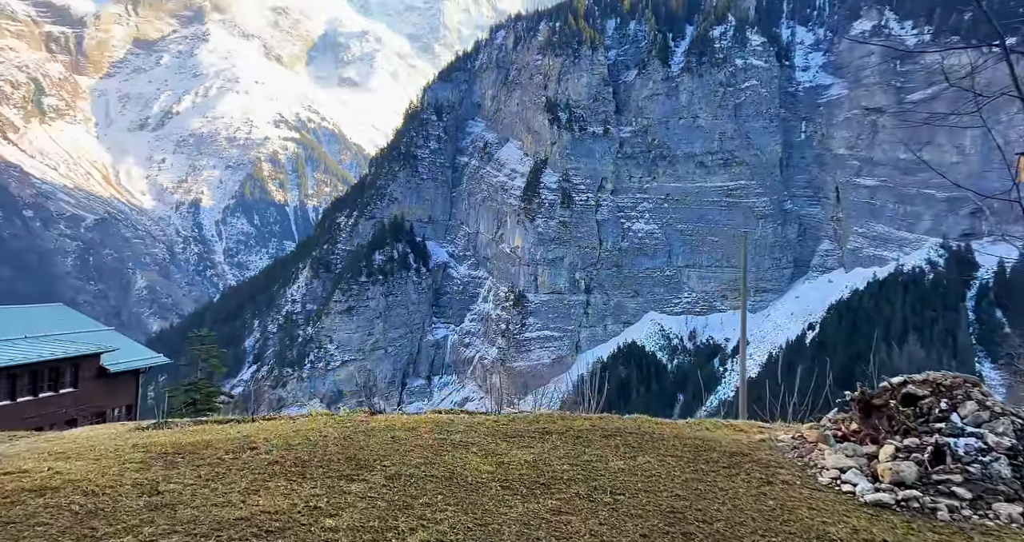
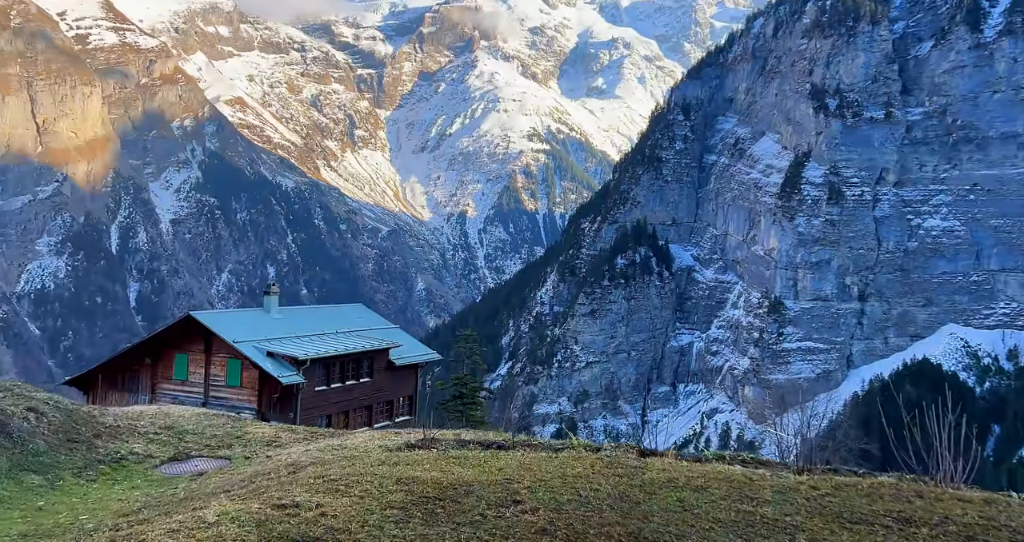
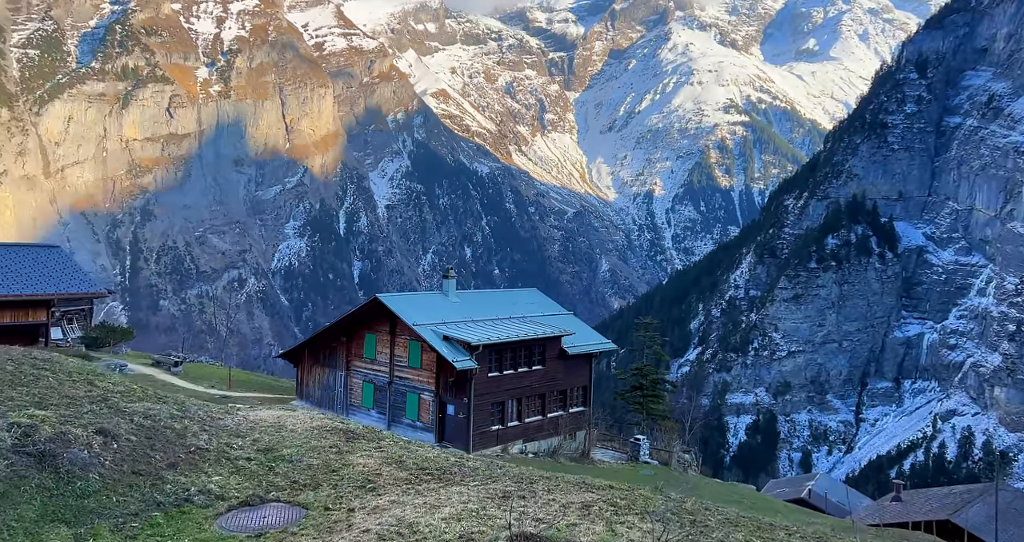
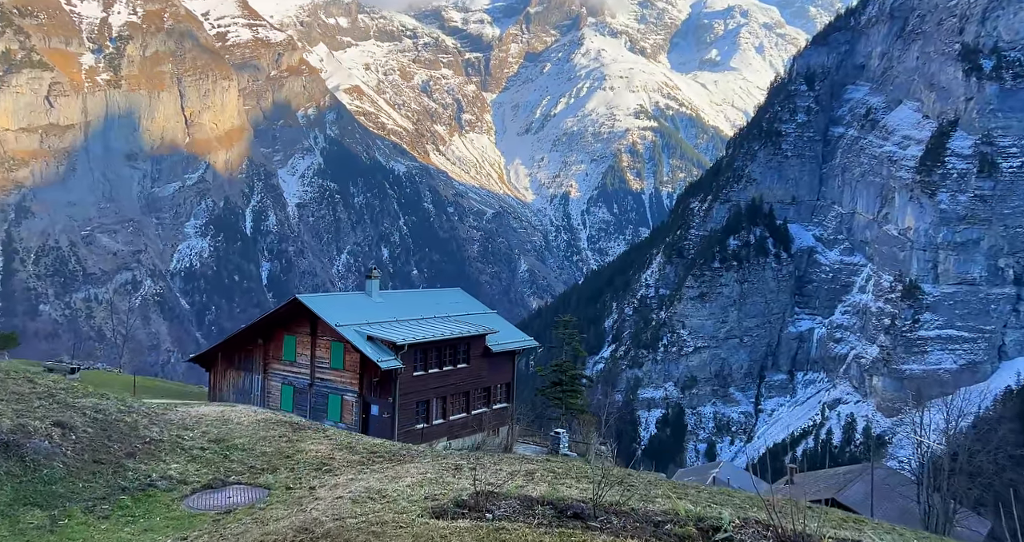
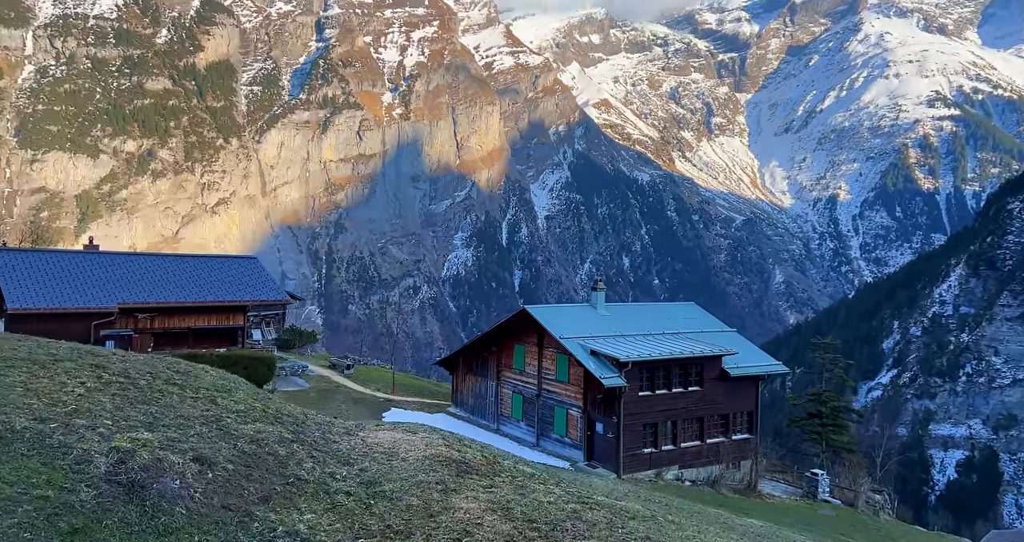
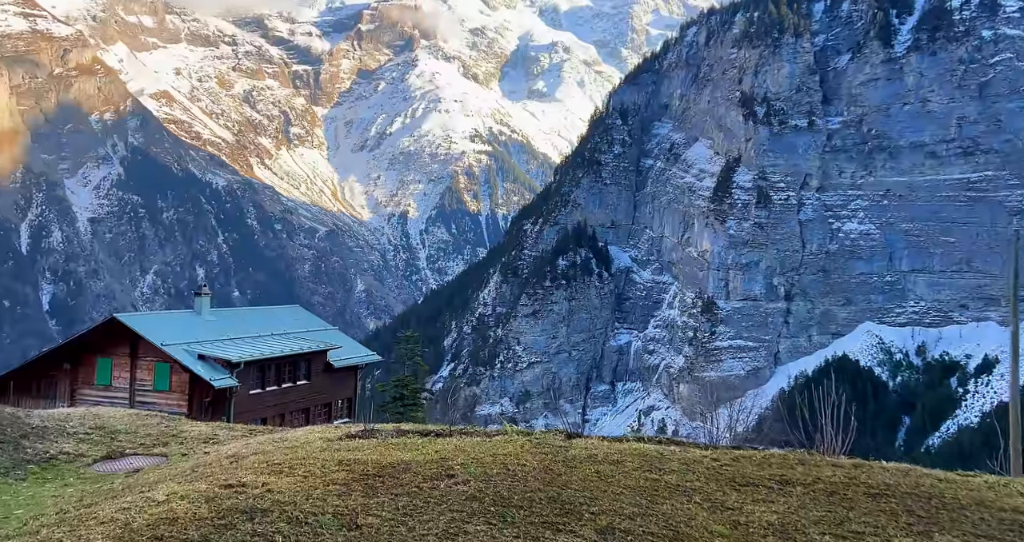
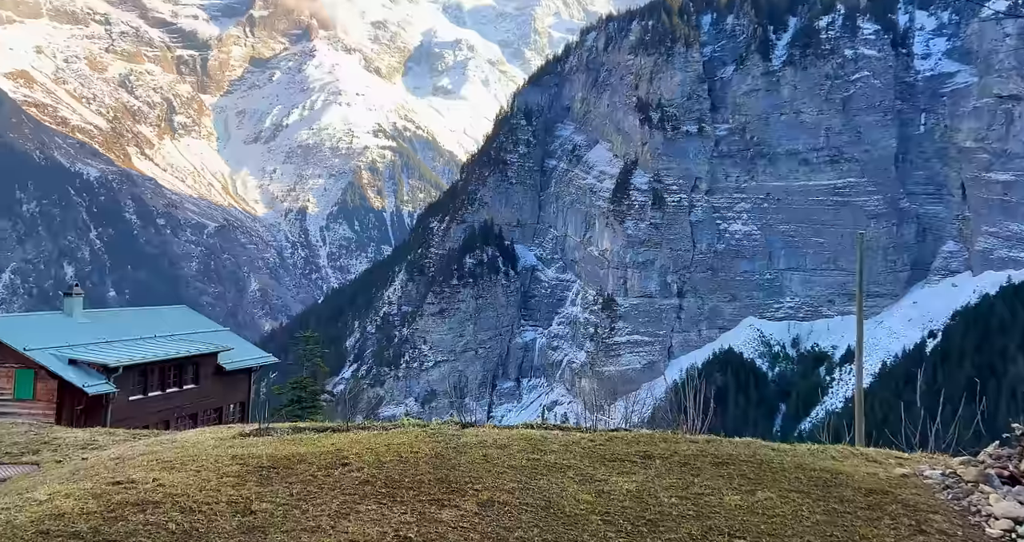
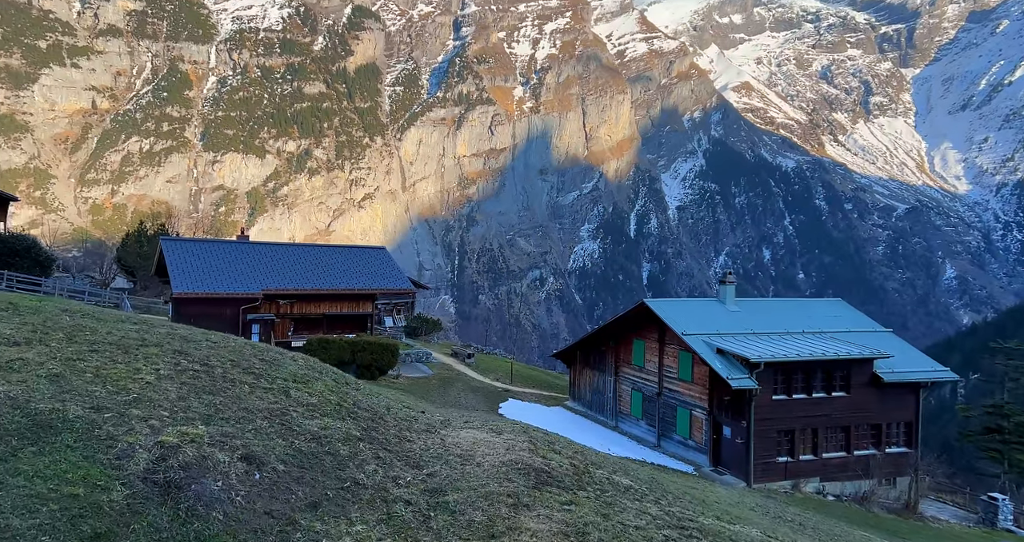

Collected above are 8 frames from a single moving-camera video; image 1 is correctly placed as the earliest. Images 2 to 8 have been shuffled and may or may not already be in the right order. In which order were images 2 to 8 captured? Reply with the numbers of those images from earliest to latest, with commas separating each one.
7, 6, 2, 4, 3, 5, 8
